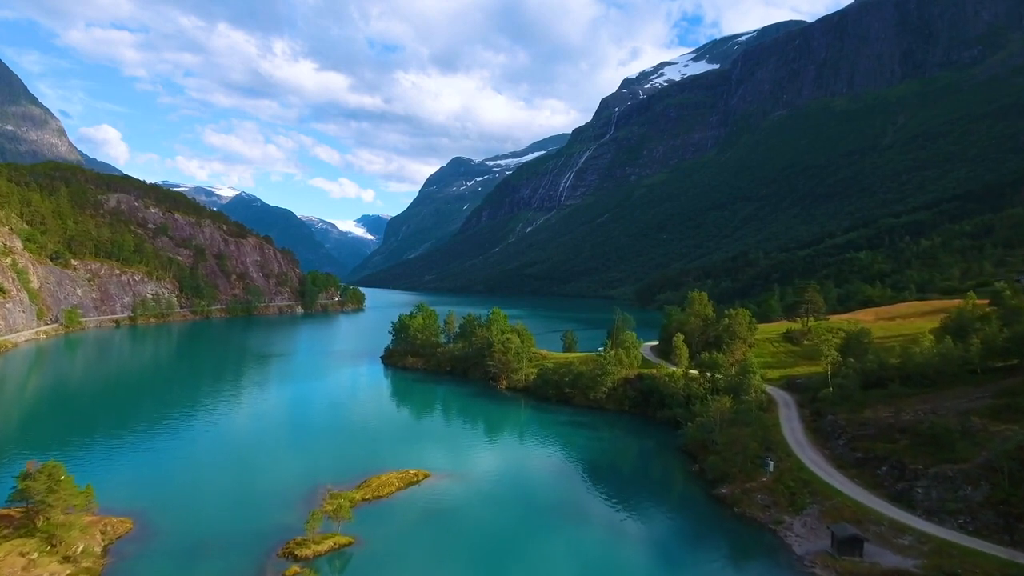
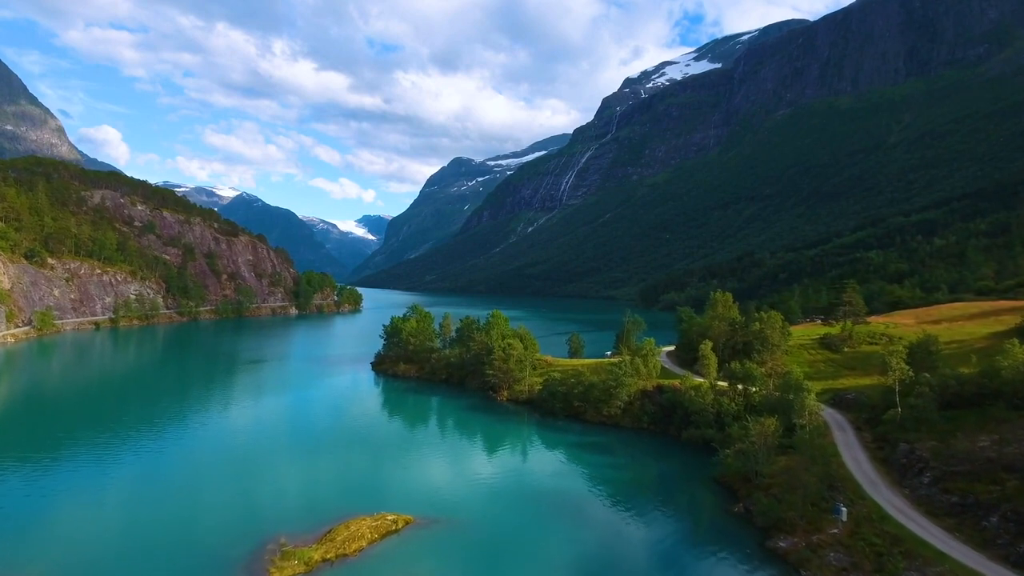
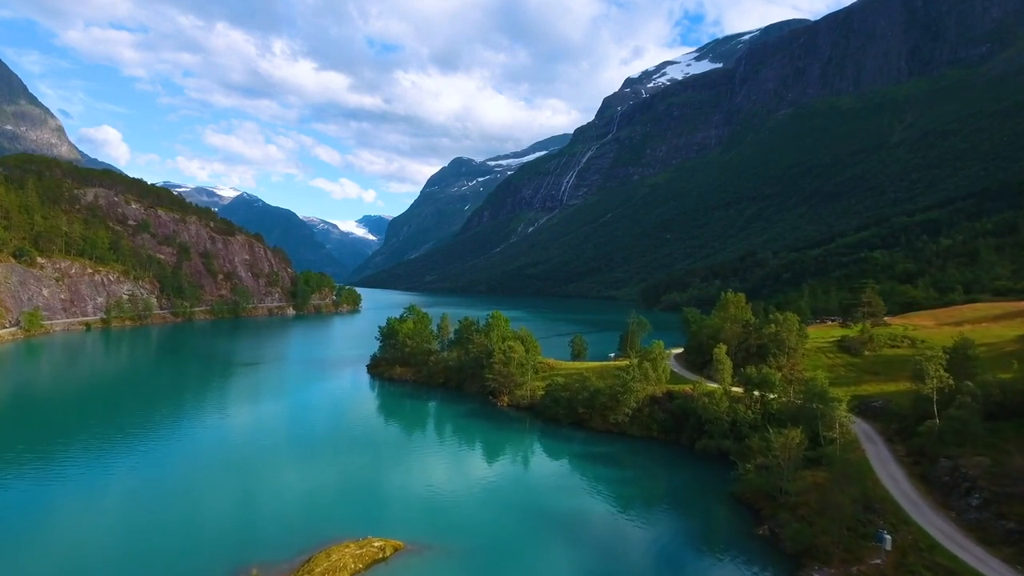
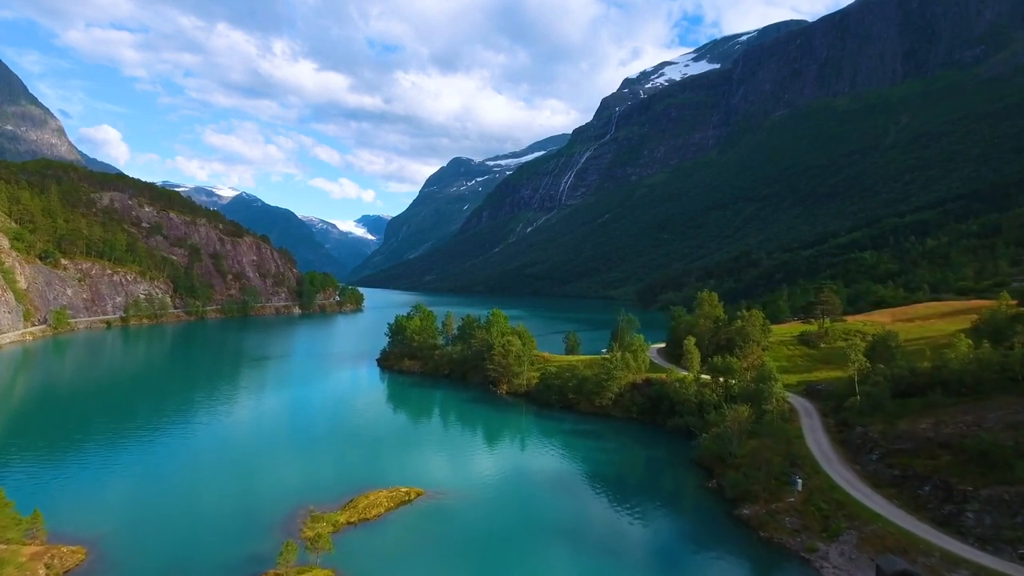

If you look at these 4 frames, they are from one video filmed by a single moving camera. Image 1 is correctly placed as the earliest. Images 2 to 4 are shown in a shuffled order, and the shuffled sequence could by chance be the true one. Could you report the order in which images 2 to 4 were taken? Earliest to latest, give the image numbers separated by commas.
4, 2, 3
